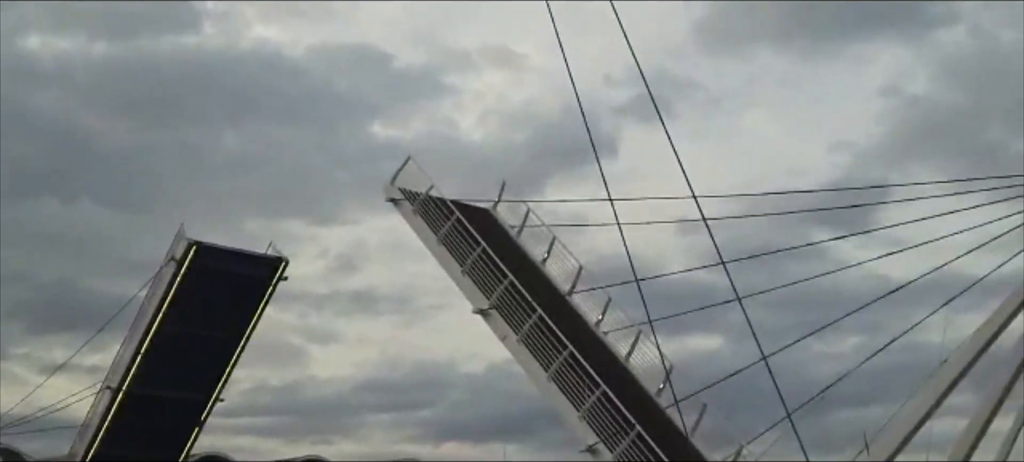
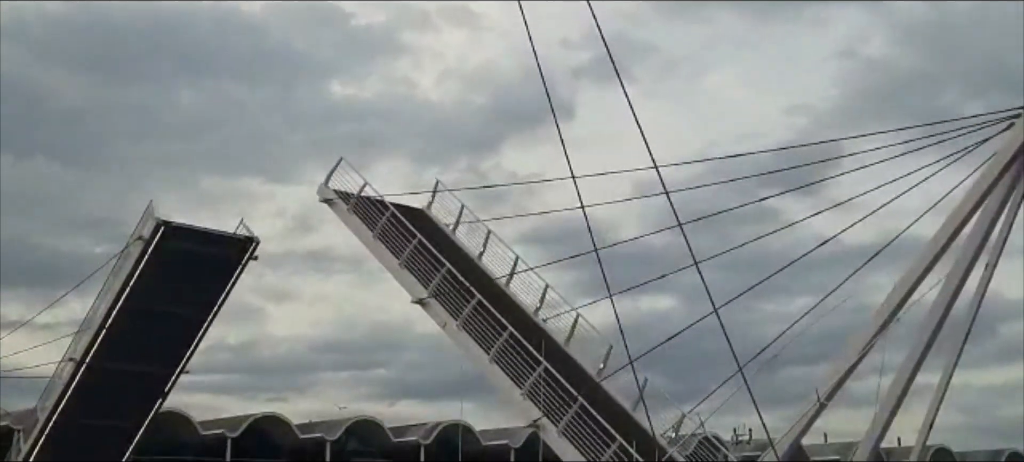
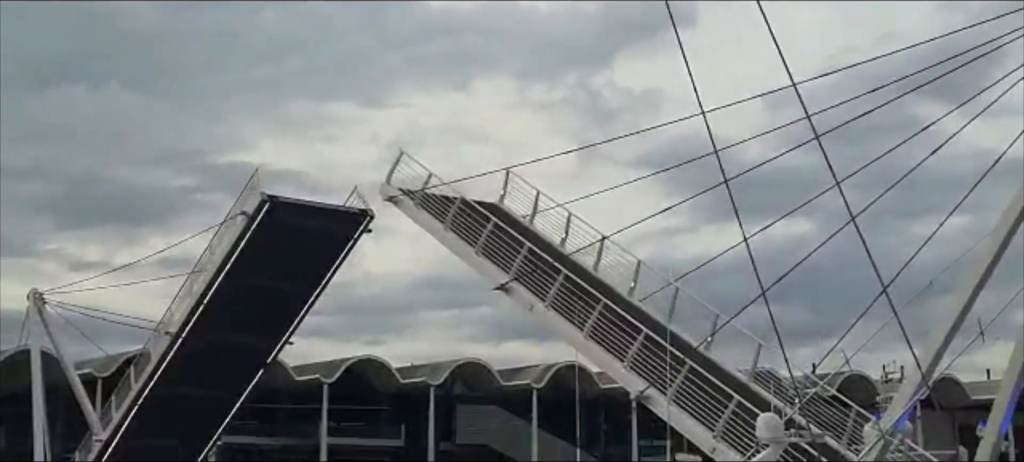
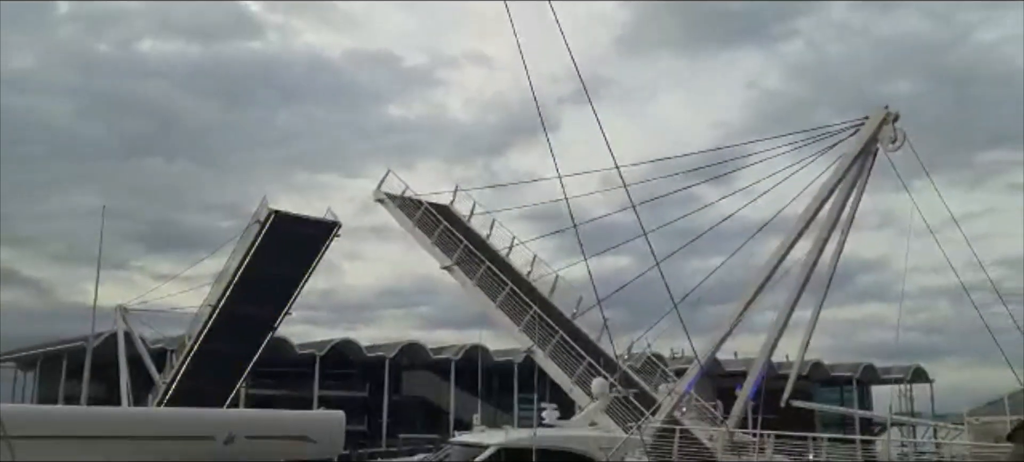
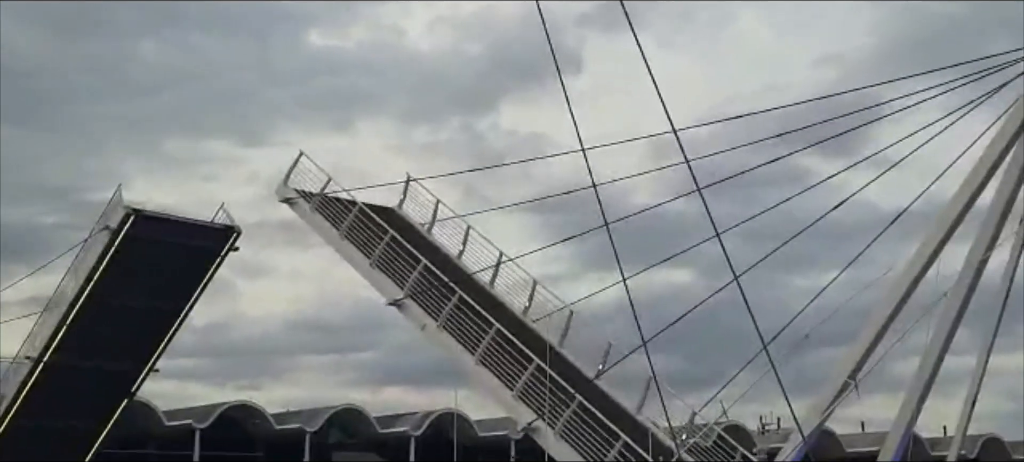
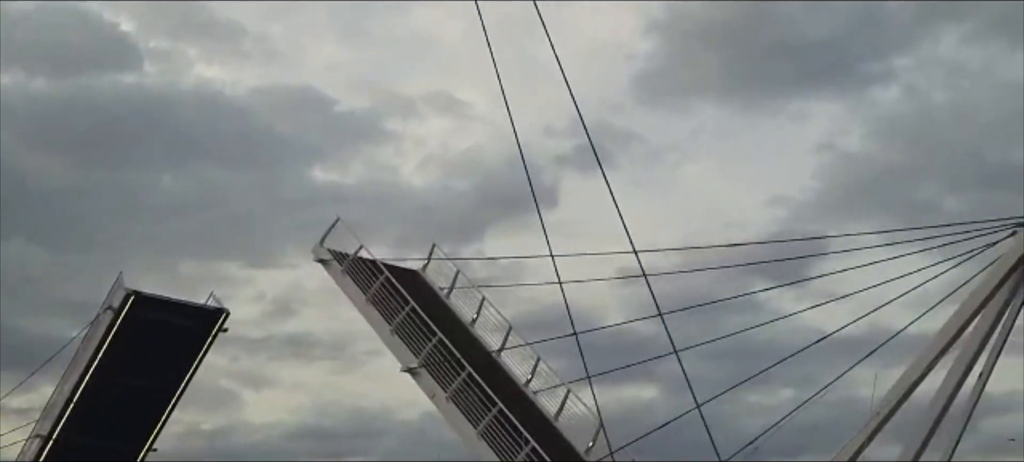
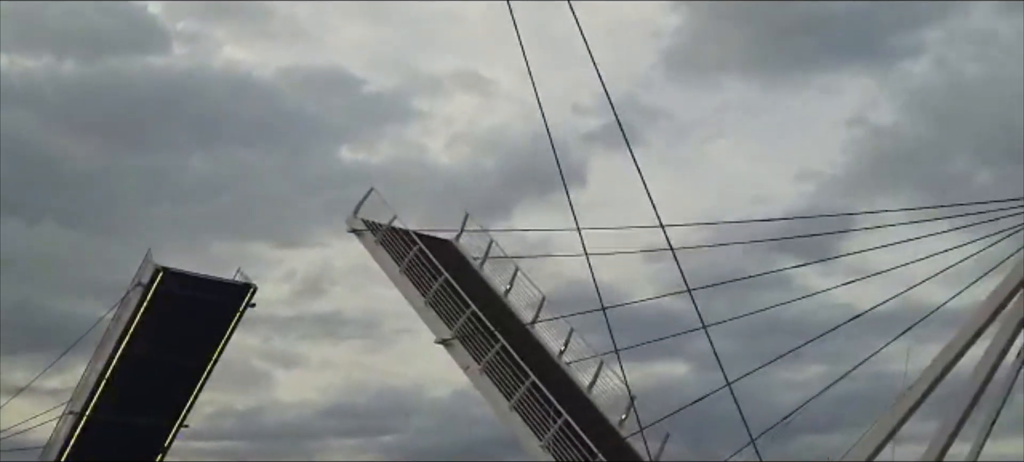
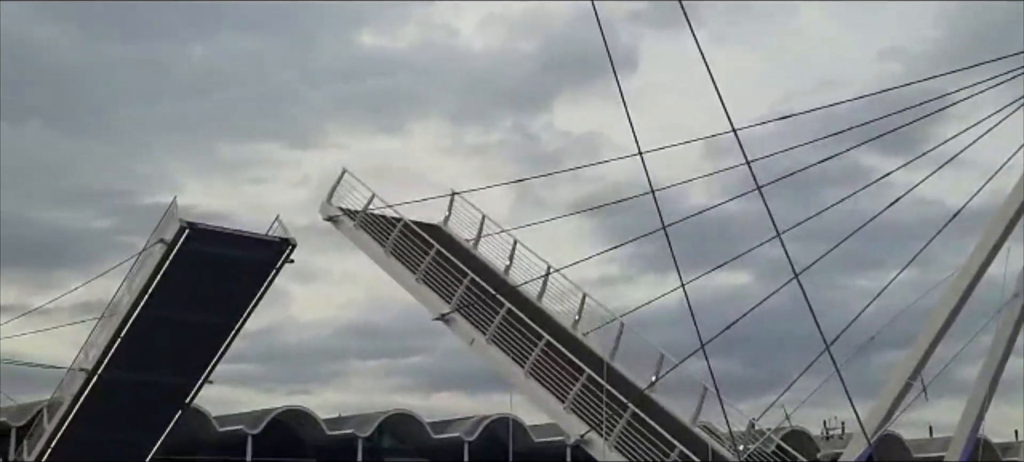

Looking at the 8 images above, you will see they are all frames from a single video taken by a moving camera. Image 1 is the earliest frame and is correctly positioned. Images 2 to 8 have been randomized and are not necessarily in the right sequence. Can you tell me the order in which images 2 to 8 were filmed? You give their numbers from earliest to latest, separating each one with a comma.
7, 6, 2, 4, 5, 8, 3
